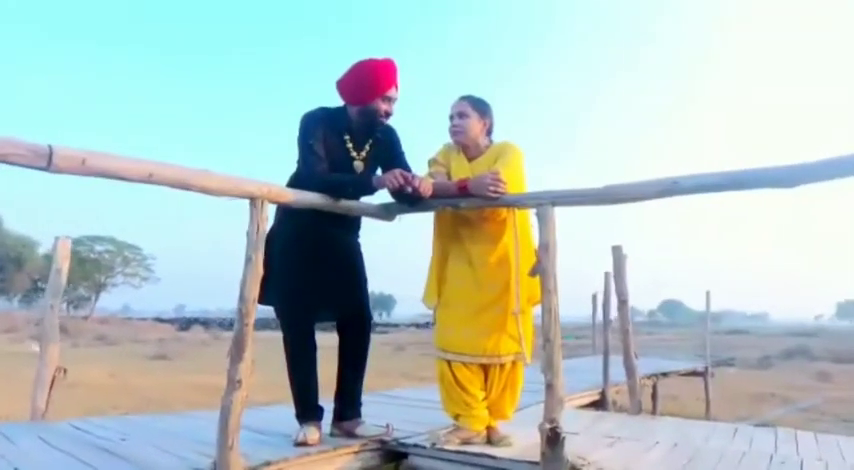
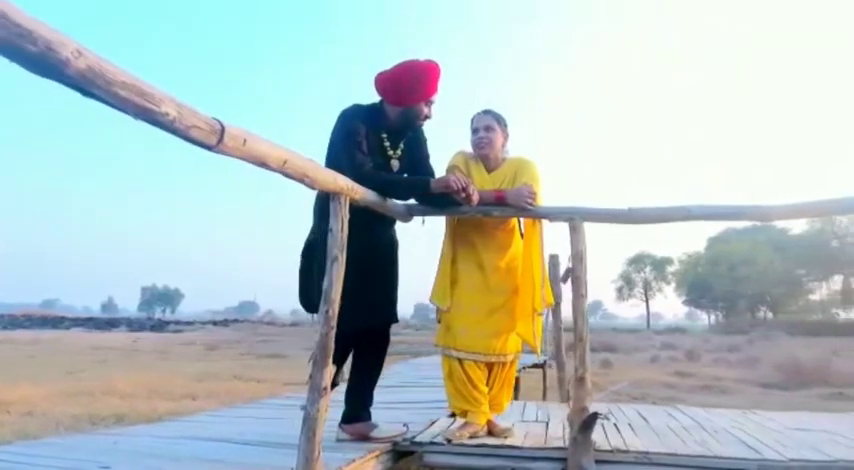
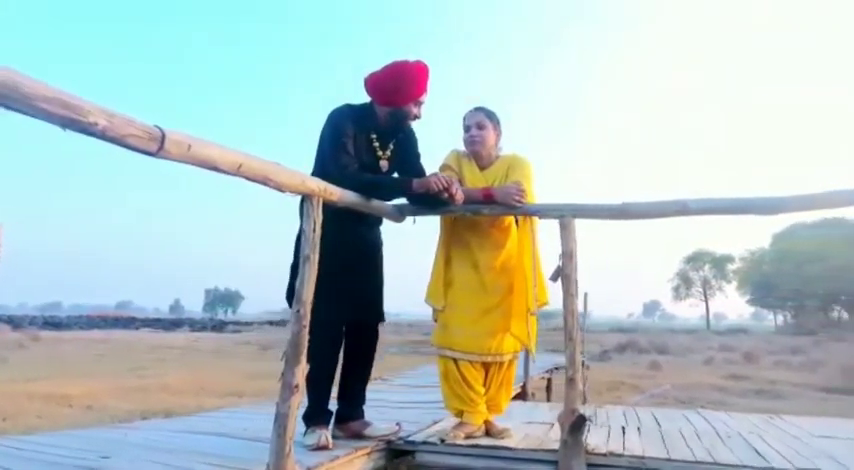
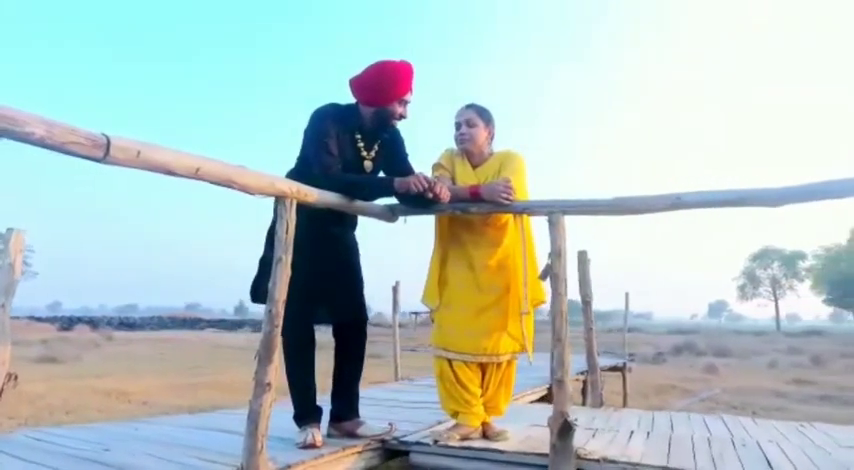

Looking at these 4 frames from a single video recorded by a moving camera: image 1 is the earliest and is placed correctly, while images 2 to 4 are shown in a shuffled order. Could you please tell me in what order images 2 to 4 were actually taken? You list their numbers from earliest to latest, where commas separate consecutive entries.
4, 3, 2
